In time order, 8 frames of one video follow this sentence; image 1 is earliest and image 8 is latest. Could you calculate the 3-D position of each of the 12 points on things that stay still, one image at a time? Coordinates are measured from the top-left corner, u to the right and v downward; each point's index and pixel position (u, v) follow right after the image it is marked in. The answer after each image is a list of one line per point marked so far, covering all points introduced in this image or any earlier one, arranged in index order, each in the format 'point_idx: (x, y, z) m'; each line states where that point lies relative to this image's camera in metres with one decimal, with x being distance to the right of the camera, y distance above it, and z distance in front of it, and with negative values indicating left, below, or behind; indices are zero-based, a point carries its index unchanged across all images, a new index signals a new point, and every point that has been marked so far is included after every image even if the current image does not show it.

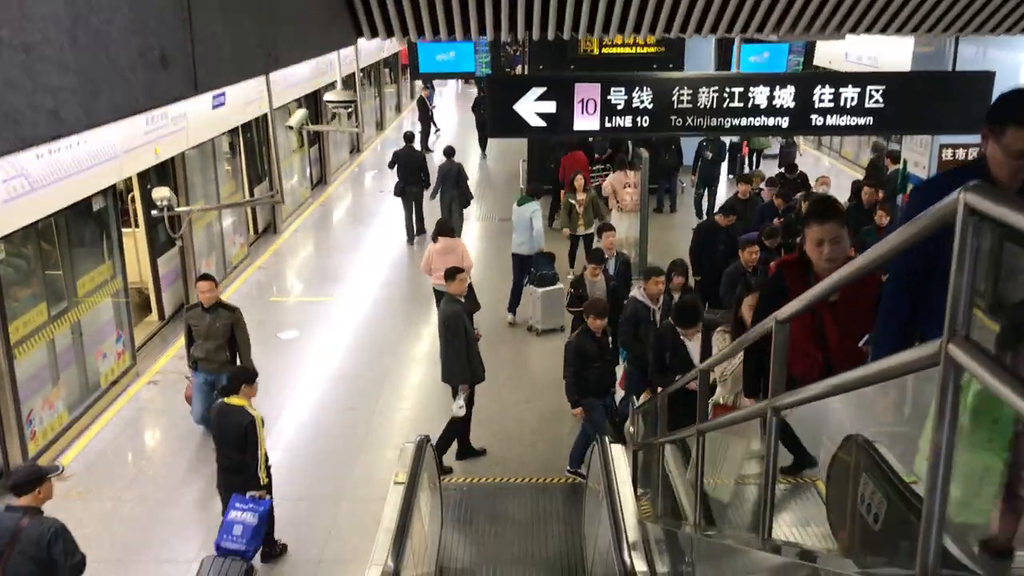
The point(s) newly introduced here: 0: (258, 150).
0: (-3.5, +1.9, +13.5) m
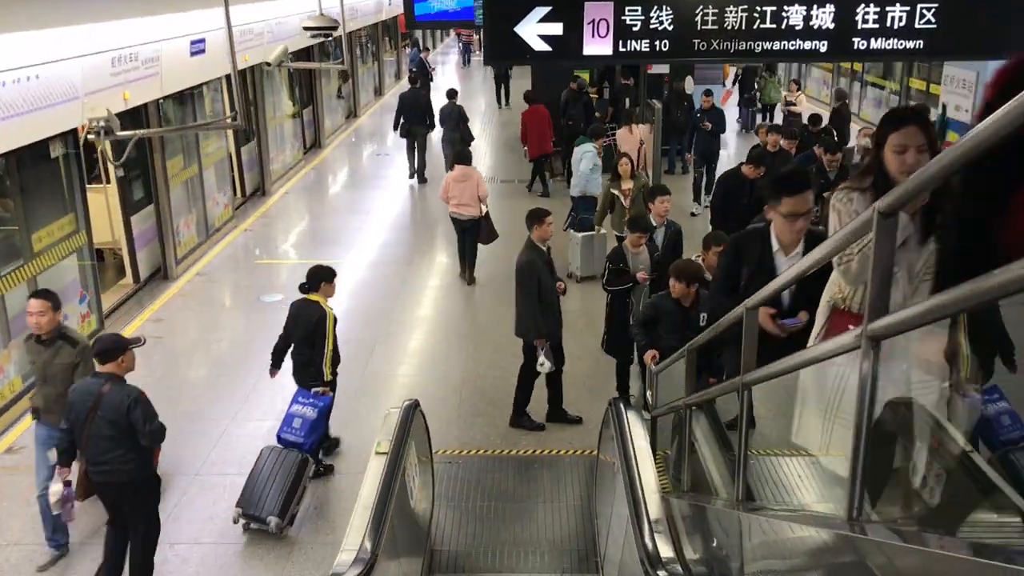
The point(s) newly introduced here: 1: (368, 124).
0: (-3.5, +2.4, +12.7) m
1: (-2.9, +3.3, +19.4) m
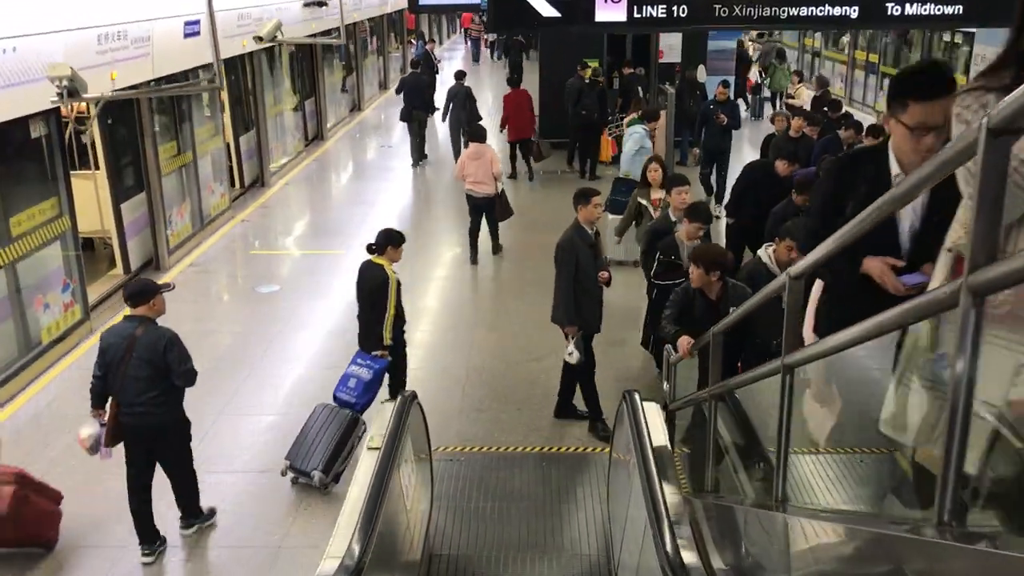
0: (-3.4, +2.4, +12.3) m
1: (-2.8, +3.4, +19.0) m
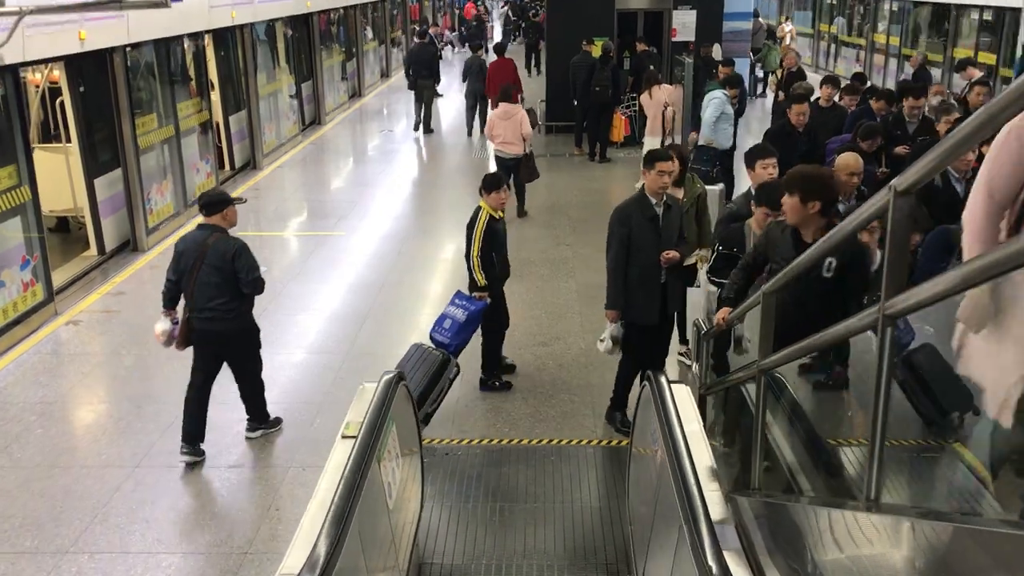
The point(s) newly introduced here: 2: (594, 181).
0: (-3.3, +2.6, +11.7) m
1: (-2.7, +3.5, +18.4) m
2: (+0.9, +1.2, +11.1) m
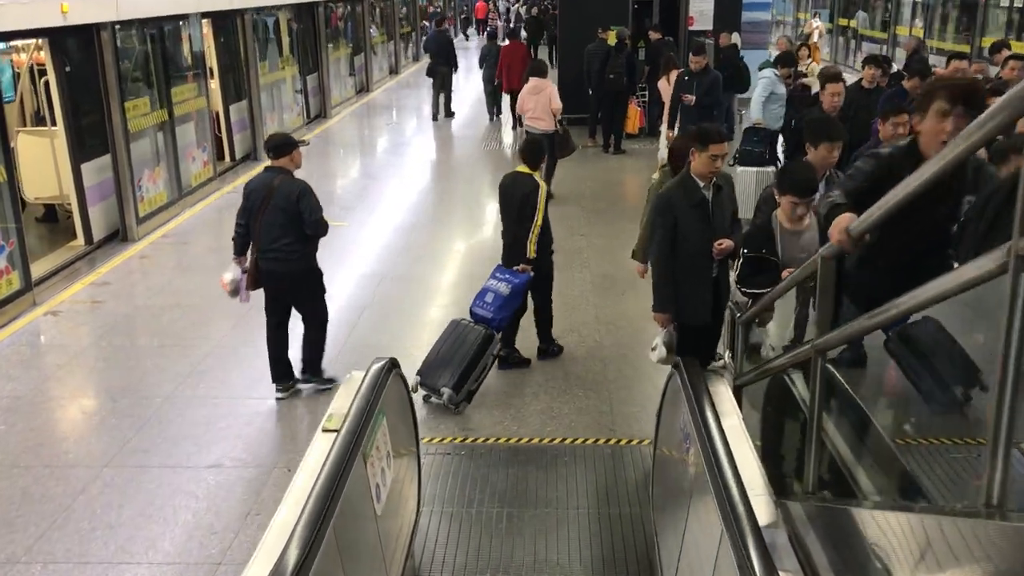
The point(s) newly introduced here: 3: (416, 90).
0: (-3.2, +2.6, +11.2) m
1: (-2.4, +3.5, +17.9) m
2: (+1.1, +1.3, +10.7) m
3: (-1.9, +3.9, +19.2) m
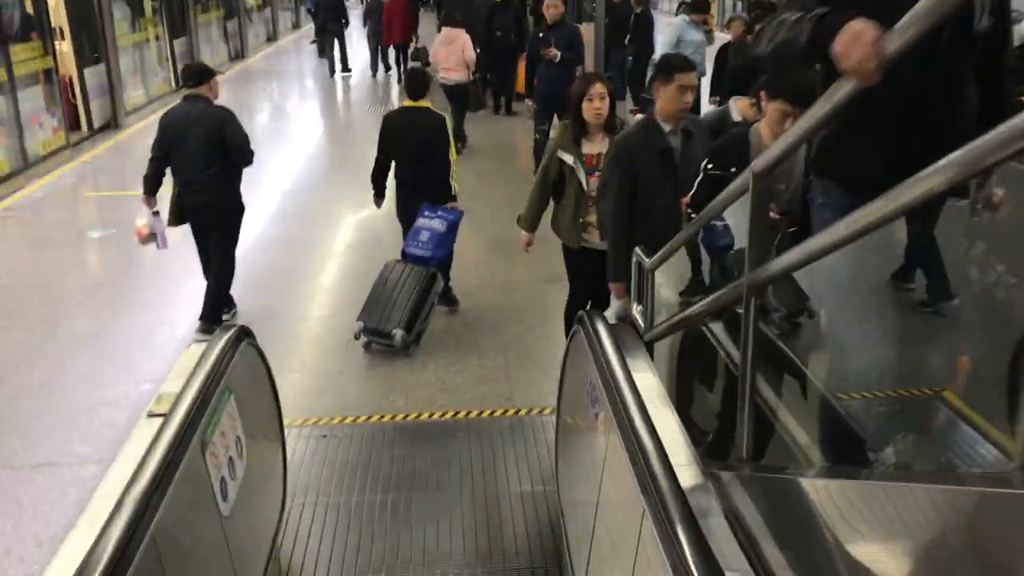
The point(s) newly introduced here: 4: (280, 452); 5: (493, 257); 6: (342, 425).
0: (-4.5, +2.8, +10.3) m
1: (-4.5, +3.9, +17.0) m
2: (-0.1, +1.6, +10.2) m
3: (-4.1, +4.4, +18.3) m
4: (-0.8, -0.5, +3.2) m
5: (-0.1, +0.2, +6.4) m
6: (-0.7, -0.6, +4.1) m
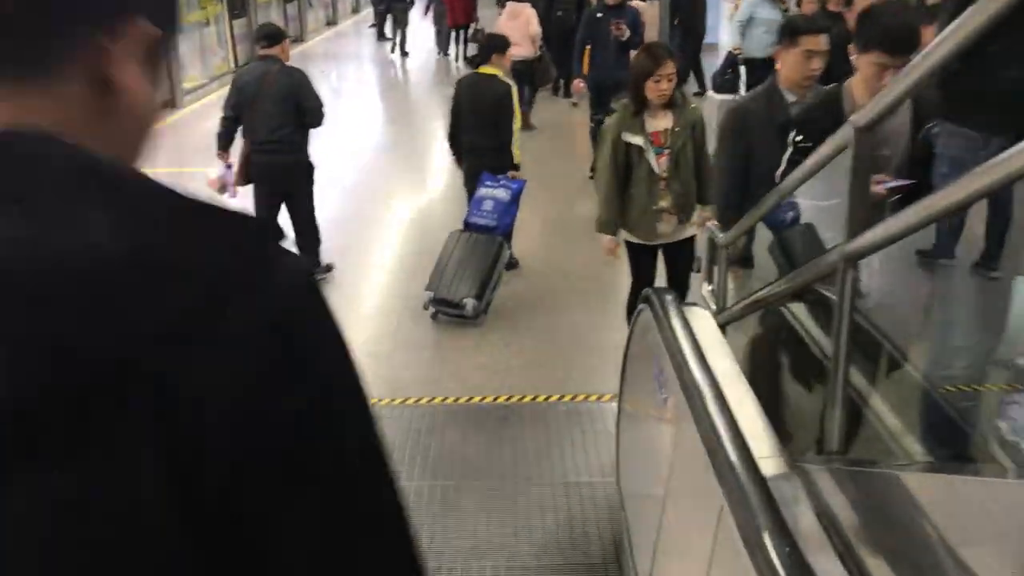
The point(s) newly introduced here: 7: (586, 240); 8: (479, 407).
0: (-3.9, +3.1, +10.2) m
1: (-3.4, +4.2, +16.9) m
2: (+0.5, +1.8, +9.9) m
3: (-3.0, +4.7, +18.2) m
4: (-0.6, -0.5, +3.1) m
5: (+0.2, +0.3, +6.2) m
6: (-0.5, -0.5, +4.0) m
7: (+0.5, +0.3, +6.1) m
8: (-0.1, -0.5, +4.0) m
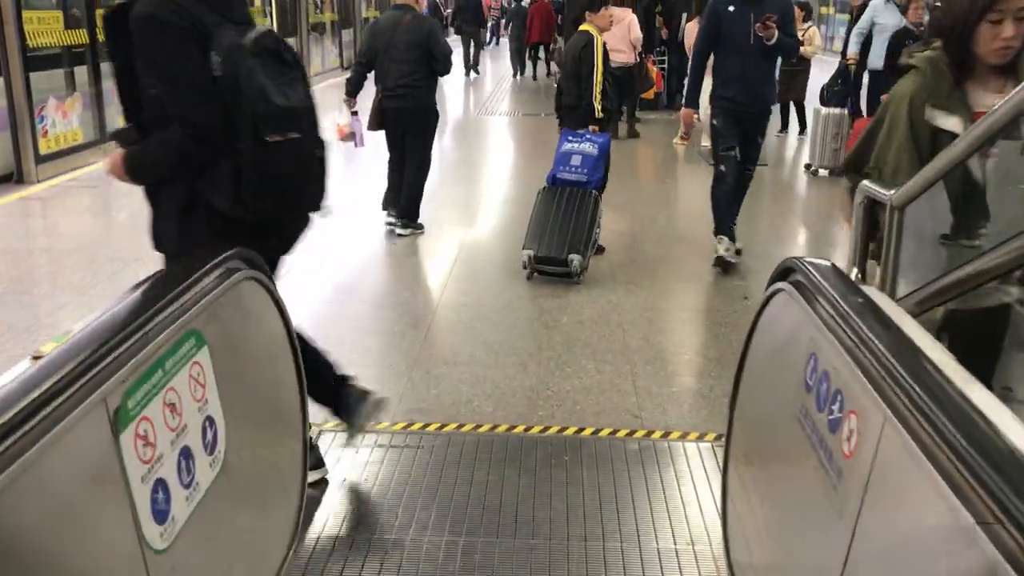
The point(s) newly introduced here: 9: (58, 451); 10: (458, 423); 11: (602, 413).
0: (-3.2, +2.9, +9.7) m
1: (-2.4, +3.6, +16.4) m
2: (+1.0, +1.4, +9.1) m
3: (-1.9, +4.0, +17.7) m
4: (-0.5, -0.4, +2.2) m
5: (+0.6, +0.2, +5.3) m
6: (-0.3, -0.5, +3.1) m
7: (+0.8, +0.2, +5.2) m
8: (0.0, -0.5, +3.0) m
9: (-0.5, -0.2, +1.2) m
10: (-0.2, -0.4, +3.2) m
11: (+0.3, -0.4, +3.2) m
